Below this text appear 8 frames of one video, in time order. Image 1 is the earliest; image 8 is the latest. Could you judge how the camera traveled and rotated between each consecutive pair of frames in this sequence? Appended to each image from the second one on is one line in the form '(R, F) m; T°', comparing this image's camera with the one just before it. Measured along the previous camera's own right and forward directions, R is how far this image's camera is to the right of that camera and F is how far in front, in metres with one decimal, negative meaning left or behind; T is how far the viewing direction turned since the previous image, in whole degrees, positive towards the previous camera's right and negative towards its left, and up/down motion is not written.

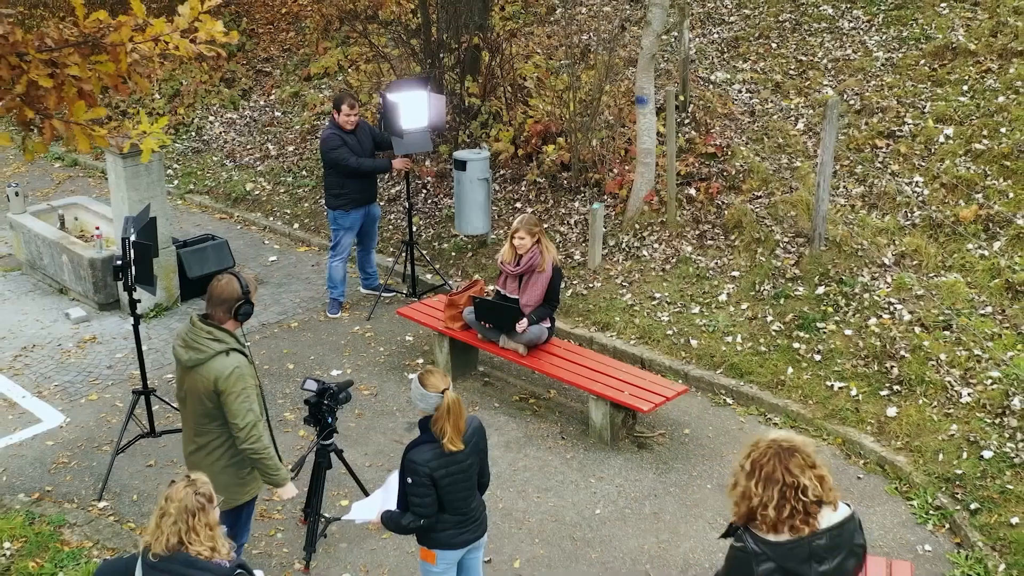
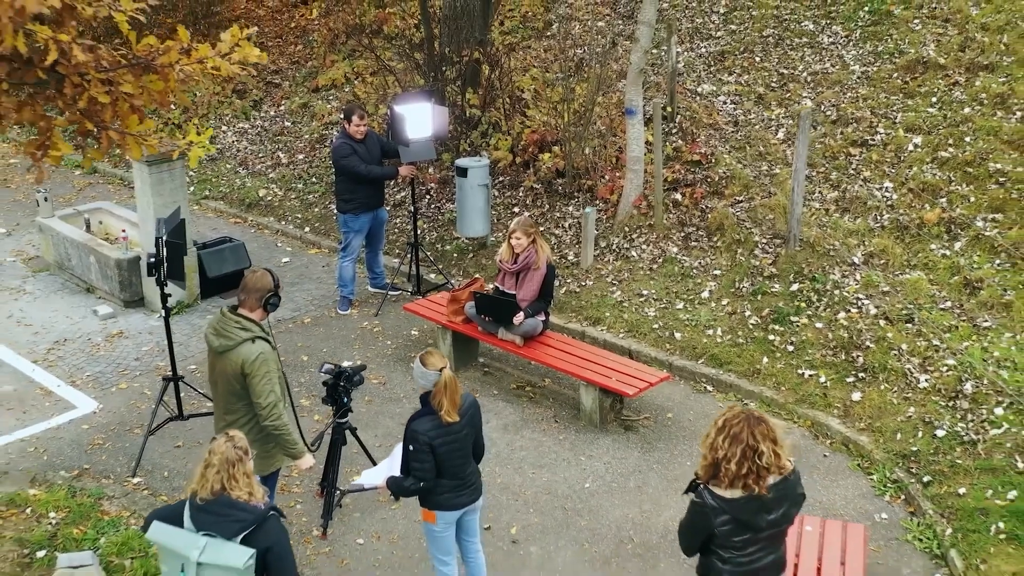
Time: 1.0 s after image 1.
(0.0, -0.5) m; 0°
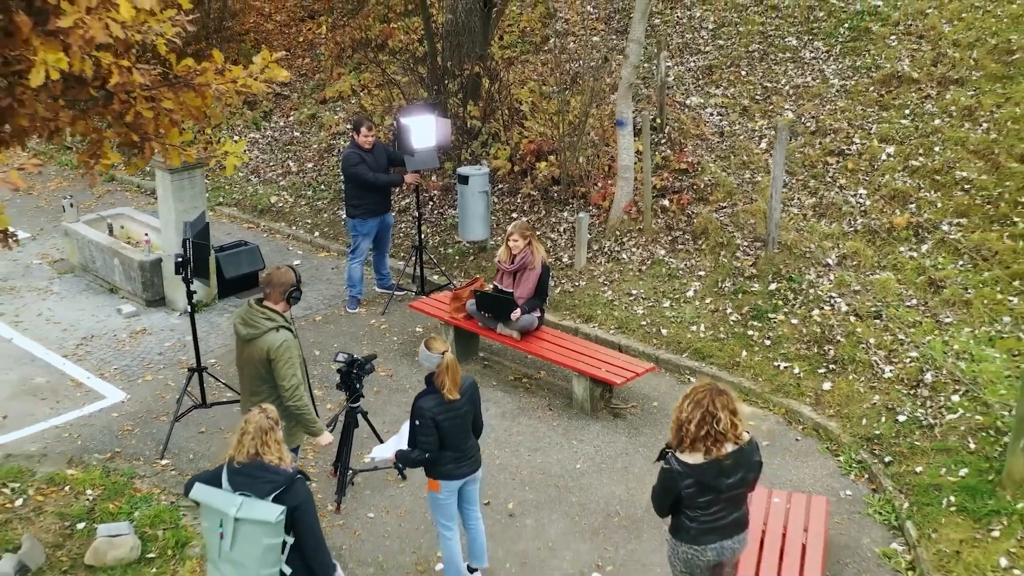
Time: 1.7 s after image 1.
(0.0, -0.5) m; 0°
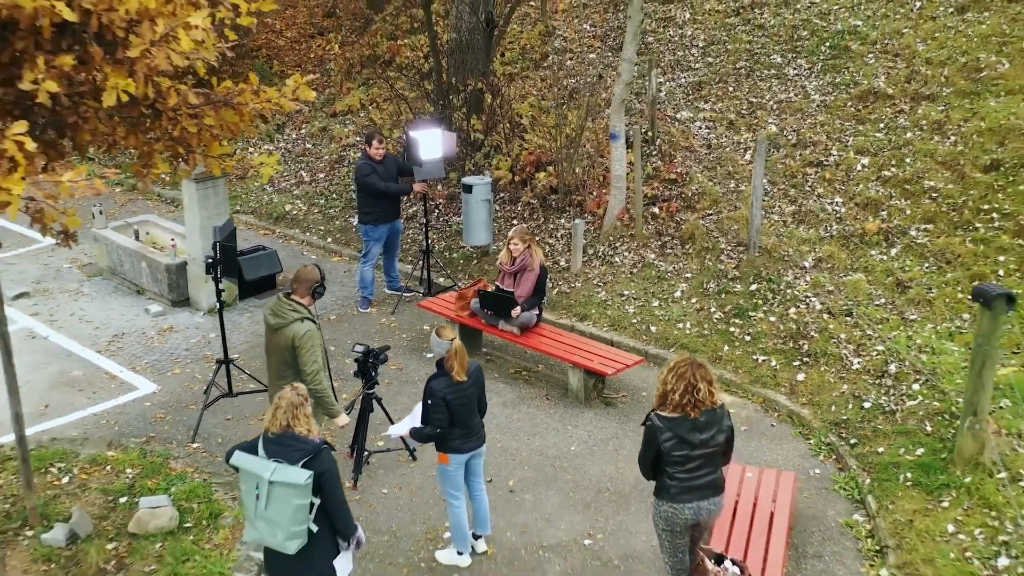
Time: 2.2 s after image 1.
(0.0, -0.5) m; 0°
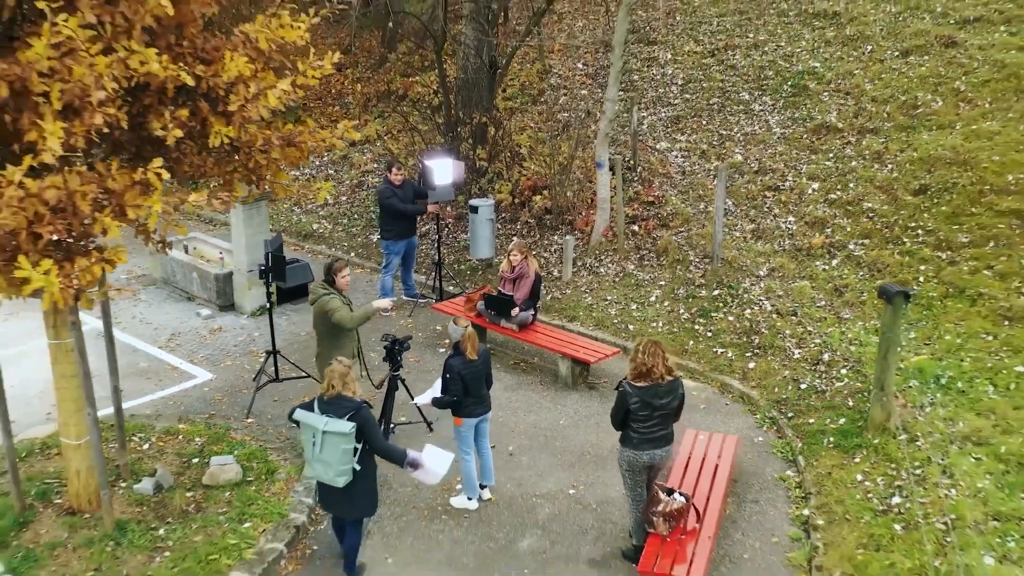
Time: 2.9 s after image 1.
(0.0, -1.3) m; 0°
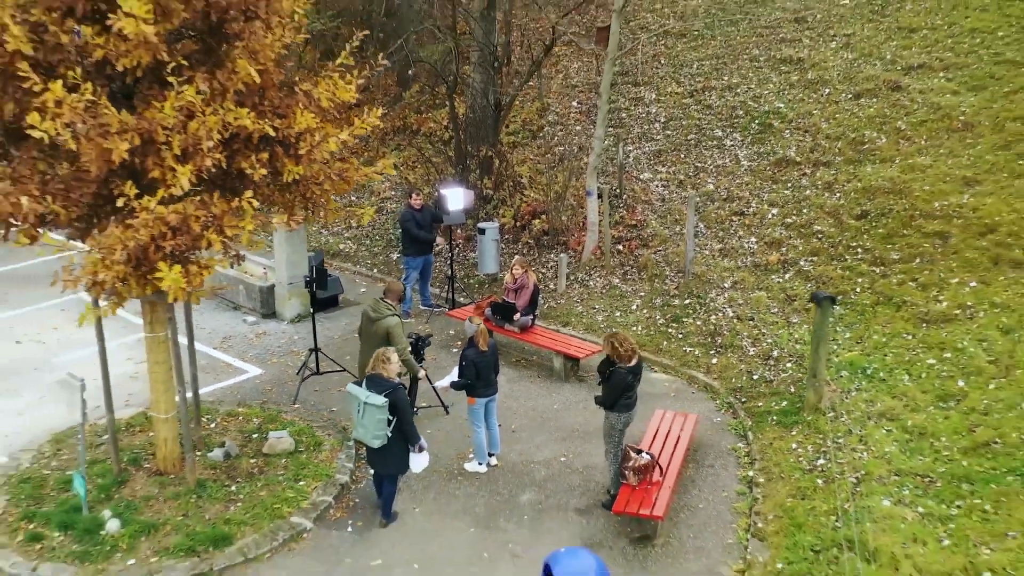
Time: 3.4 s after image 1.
(0.0, -1.5) m; 0°
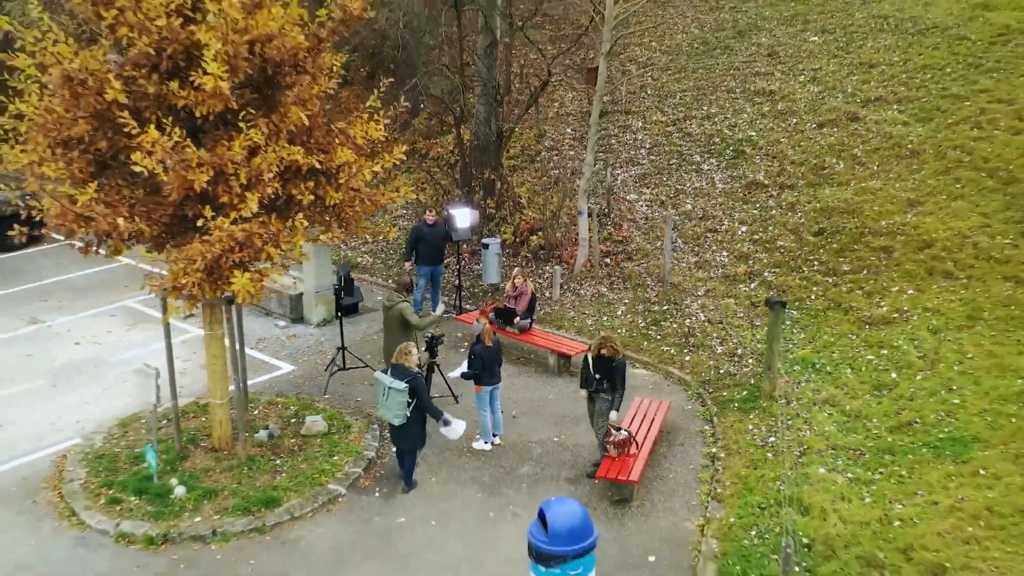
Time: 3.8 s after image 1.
(0.0, -1.5) m; 0°
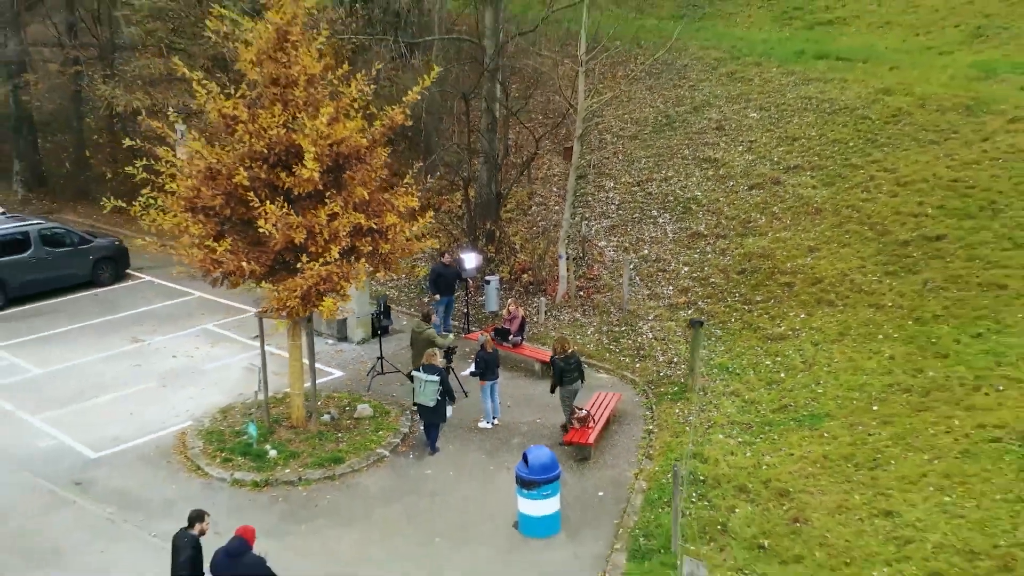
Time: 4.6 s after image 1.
(+0.1, -3.7) m; 0°
